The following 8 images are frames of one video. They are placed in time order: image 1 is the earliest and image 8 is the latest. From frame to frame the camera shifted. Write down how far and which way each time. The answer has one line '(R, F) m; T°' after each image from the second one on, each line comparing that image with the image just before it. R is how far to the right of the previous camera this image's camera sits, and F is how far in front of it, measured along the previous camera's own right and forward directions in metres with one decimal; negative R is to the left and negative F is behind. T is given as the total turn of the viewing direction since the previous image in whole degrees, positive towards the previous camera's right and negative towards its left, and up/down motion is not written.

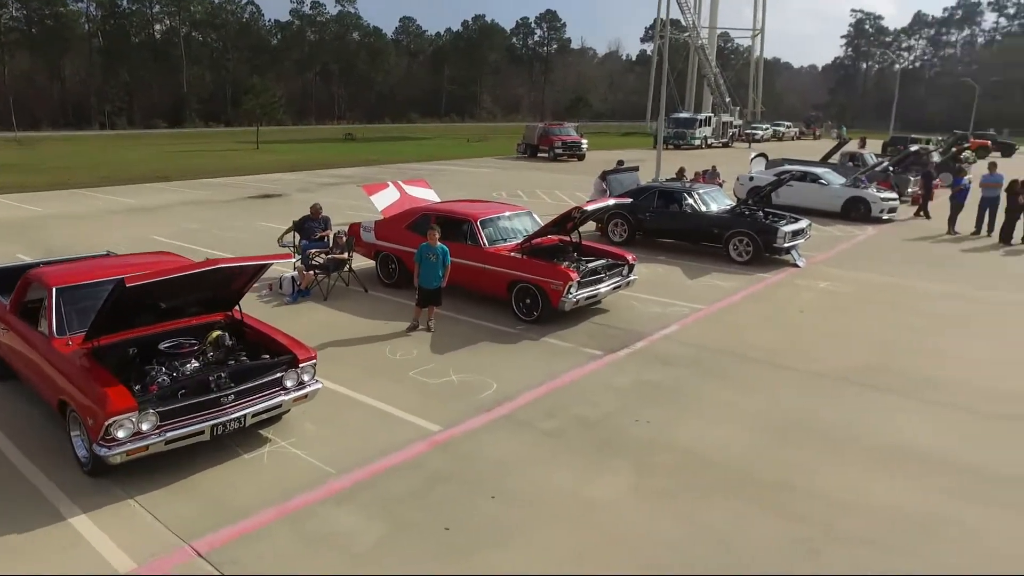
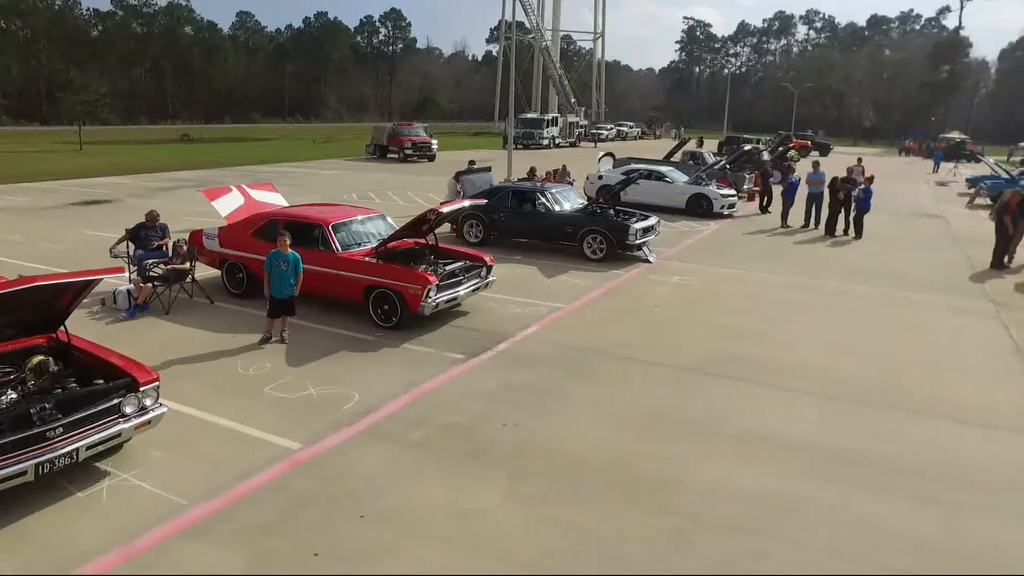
(-0.1, +0.2) m; +10°
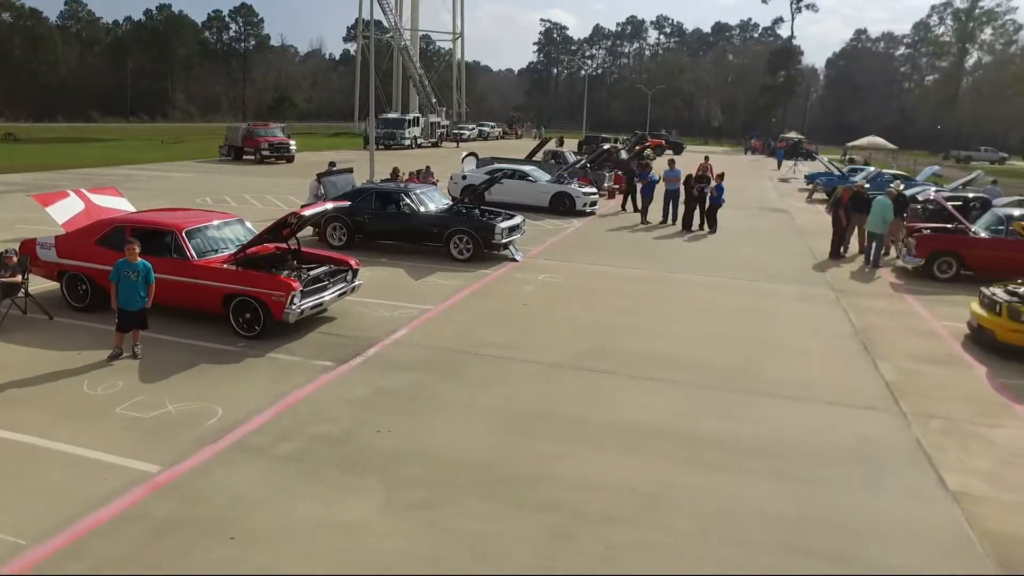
(0.0, +0.1) m; +9°
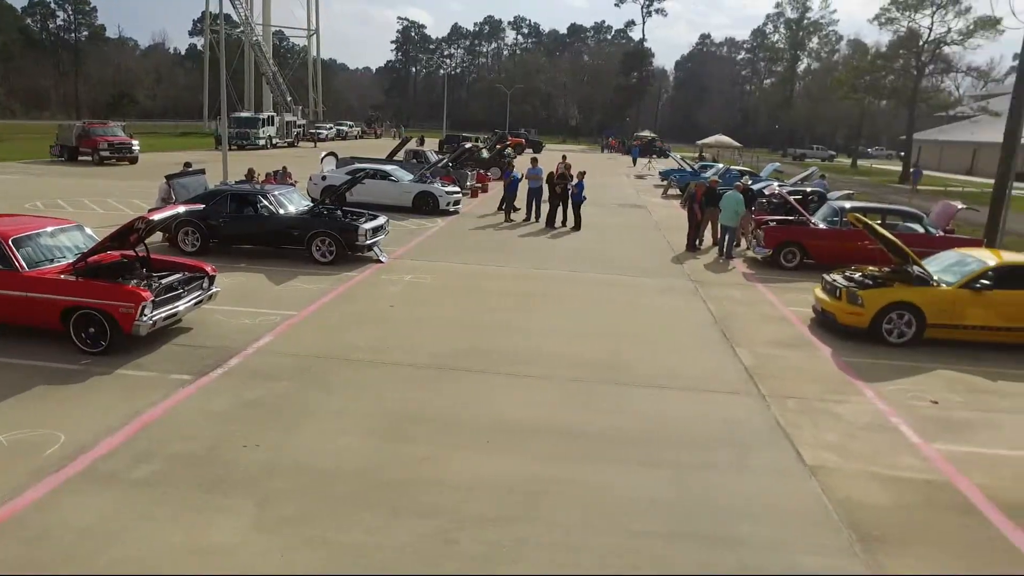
(0.0, +0.1) m; +10°
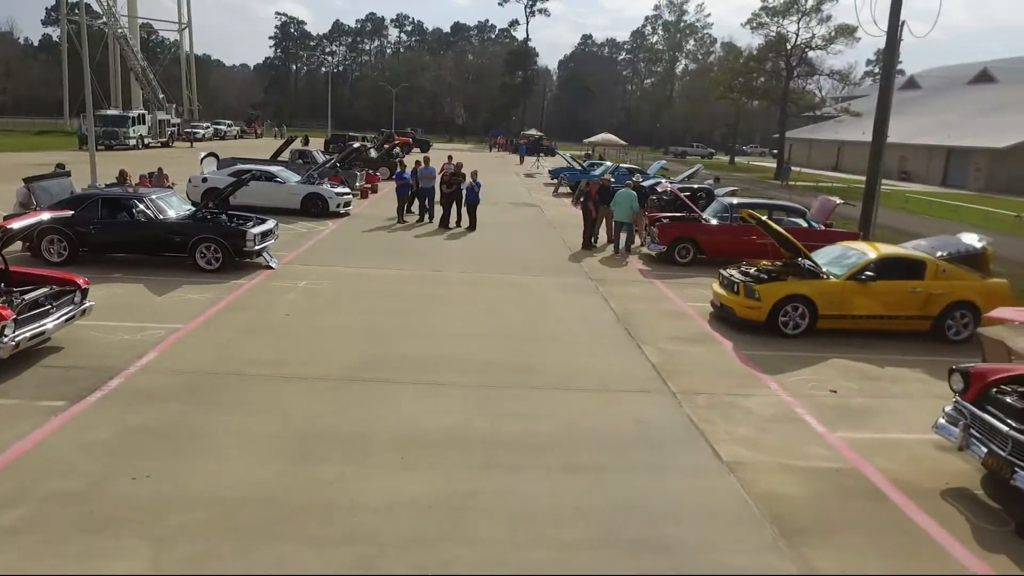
(-0.2, +0.3) m; +8°
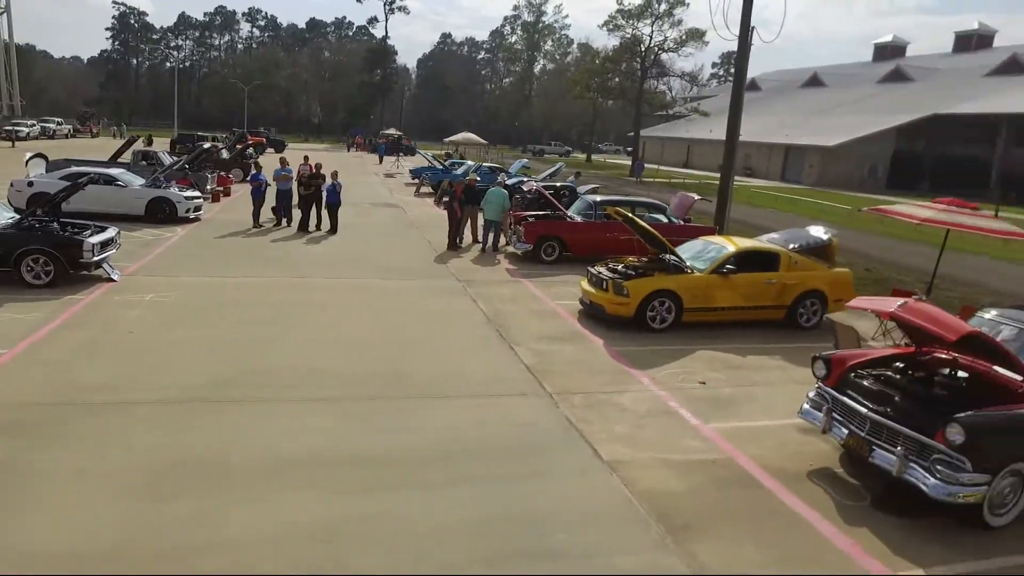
(-0.1, +0.2) m; +10°
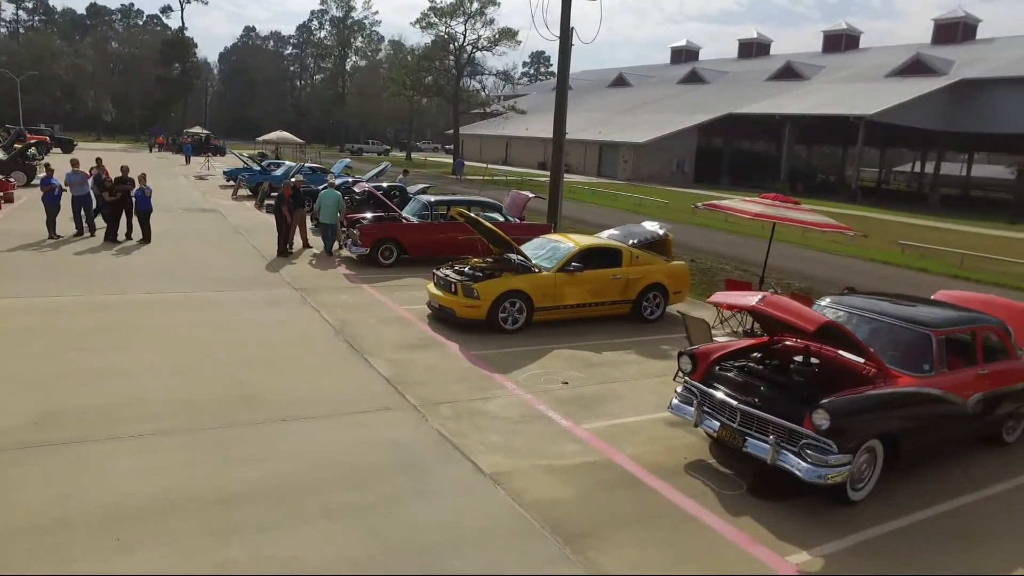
(-0.3, +0.4) m; +13°
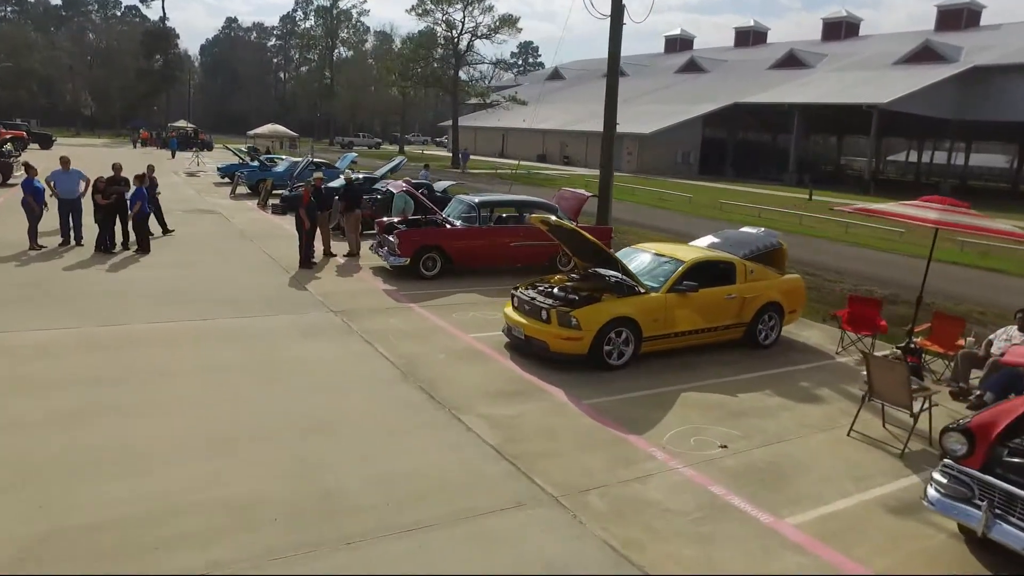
(-1.3, +2.0) m; +1°
